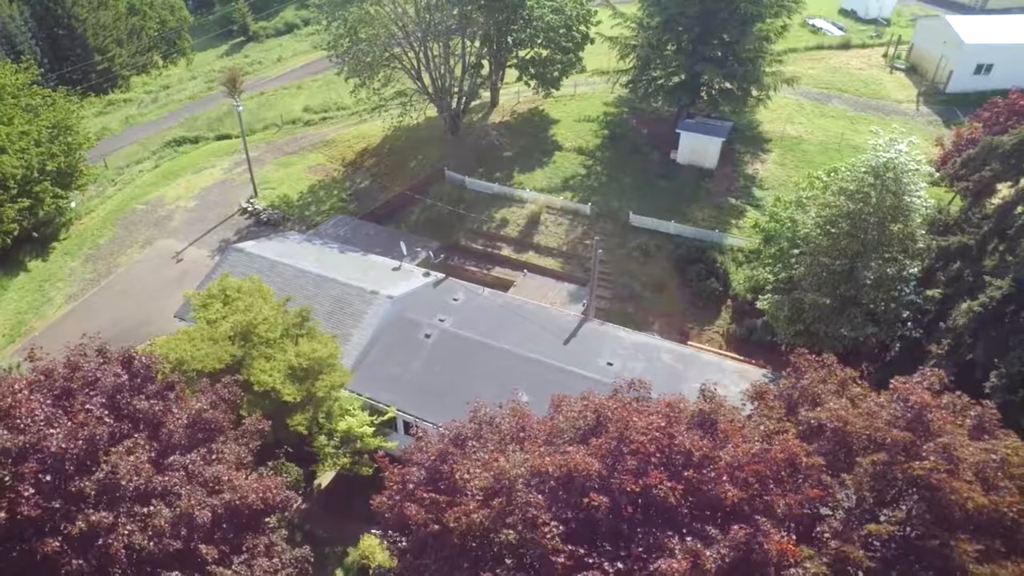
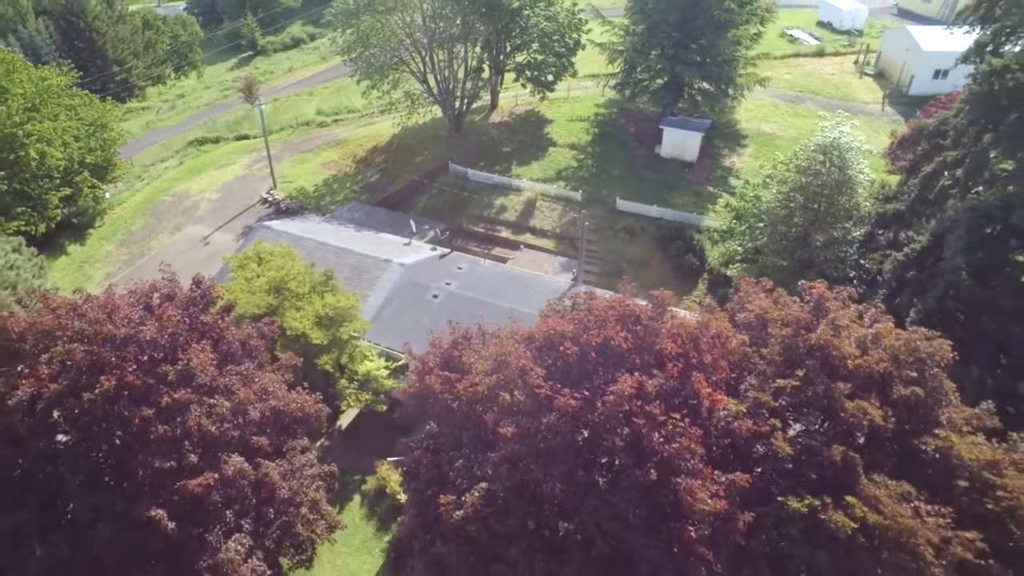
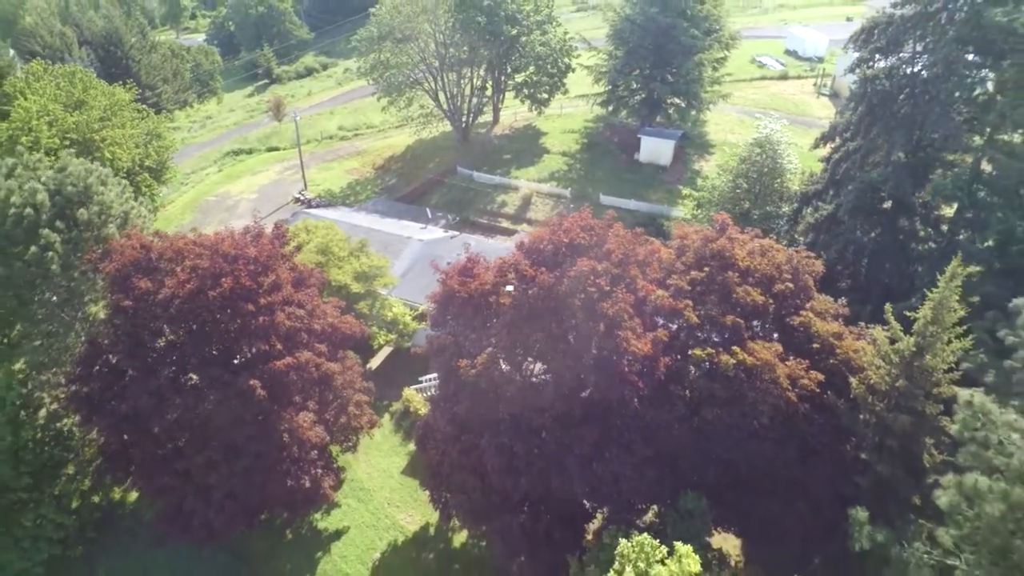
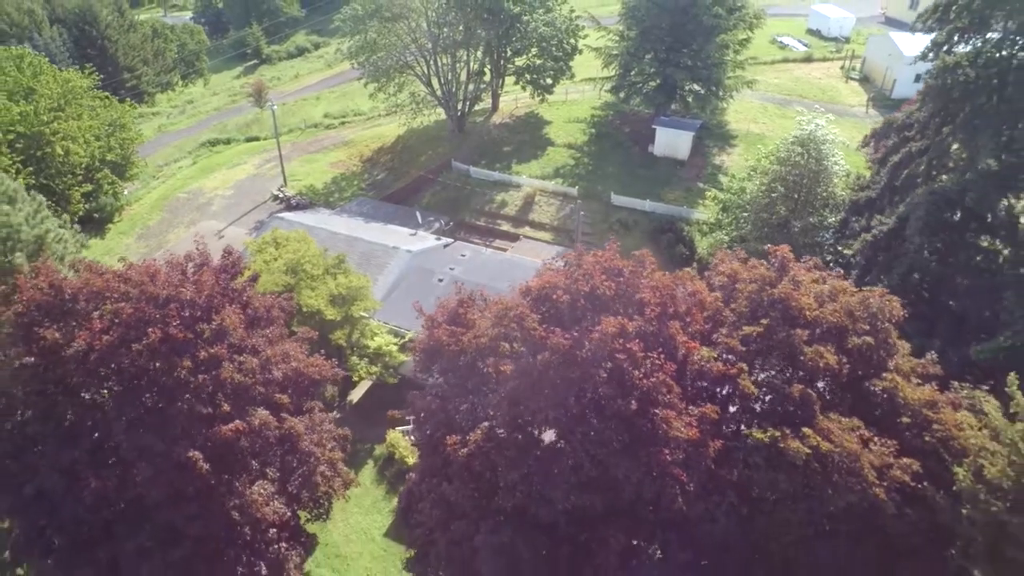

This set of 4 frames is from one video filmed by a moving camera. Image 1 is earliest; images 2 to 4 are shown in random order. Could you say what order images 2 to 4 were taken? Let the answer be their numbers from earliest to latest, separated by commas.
2, 4, 3
